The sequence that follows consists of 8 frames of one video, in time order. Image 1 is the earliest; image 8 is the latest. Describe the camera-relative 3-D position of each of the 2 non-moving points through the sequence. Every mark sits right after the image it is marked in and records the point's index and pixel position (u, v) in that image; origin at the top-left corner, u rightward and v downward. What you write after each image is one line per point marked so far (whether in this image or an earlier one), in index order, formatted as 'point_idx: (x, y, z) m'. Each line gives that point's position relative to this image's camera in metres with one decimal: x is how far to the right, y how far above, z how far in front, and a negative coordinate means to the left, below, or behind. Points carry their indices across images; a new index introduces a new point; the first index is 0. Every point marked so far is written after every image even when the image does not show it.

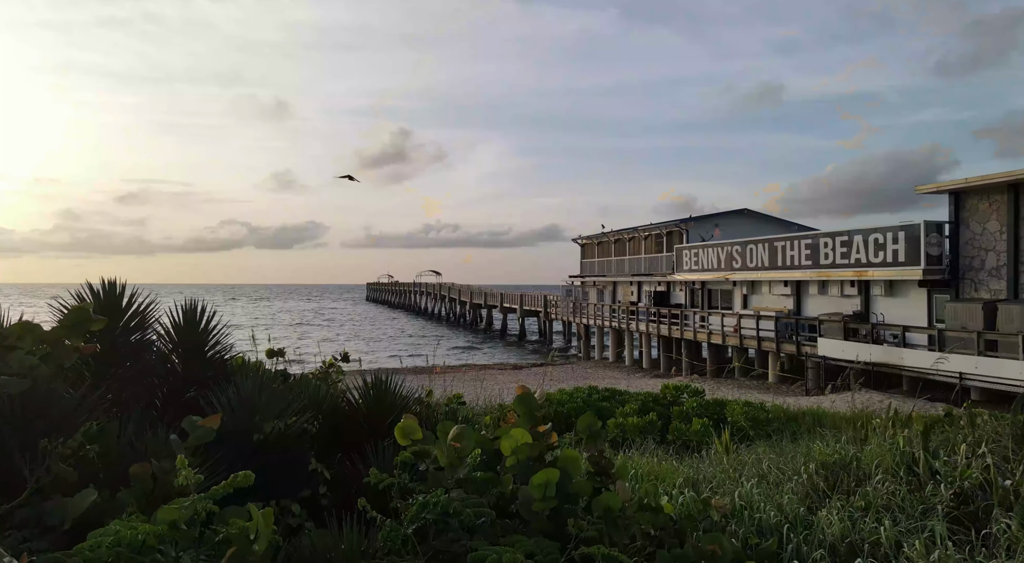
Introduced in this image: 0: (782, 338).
0: (+7.0, -1.5, +17.7) m
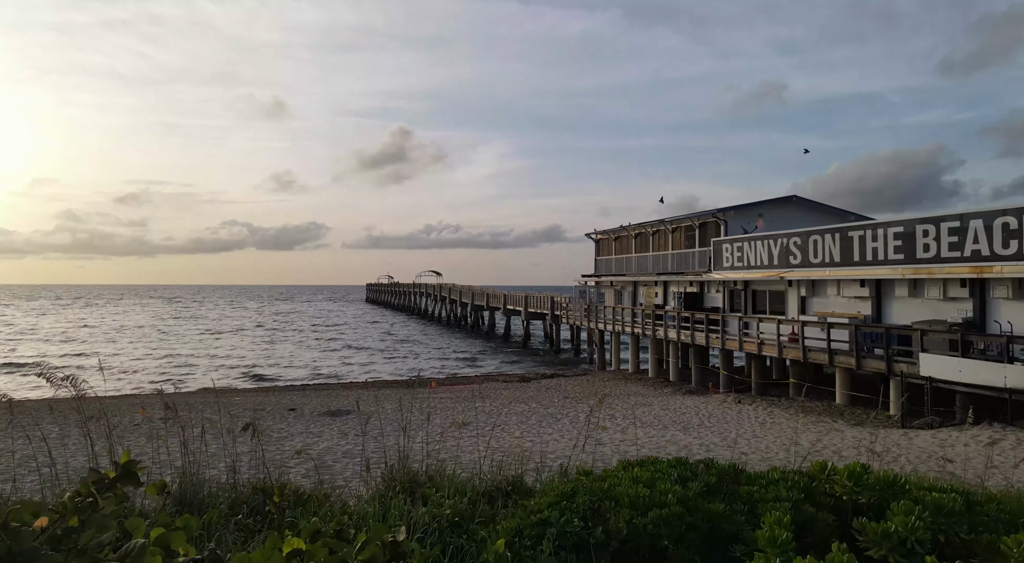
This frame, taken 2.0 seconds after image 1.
0: (+7.2, -1.5, +14.1) m
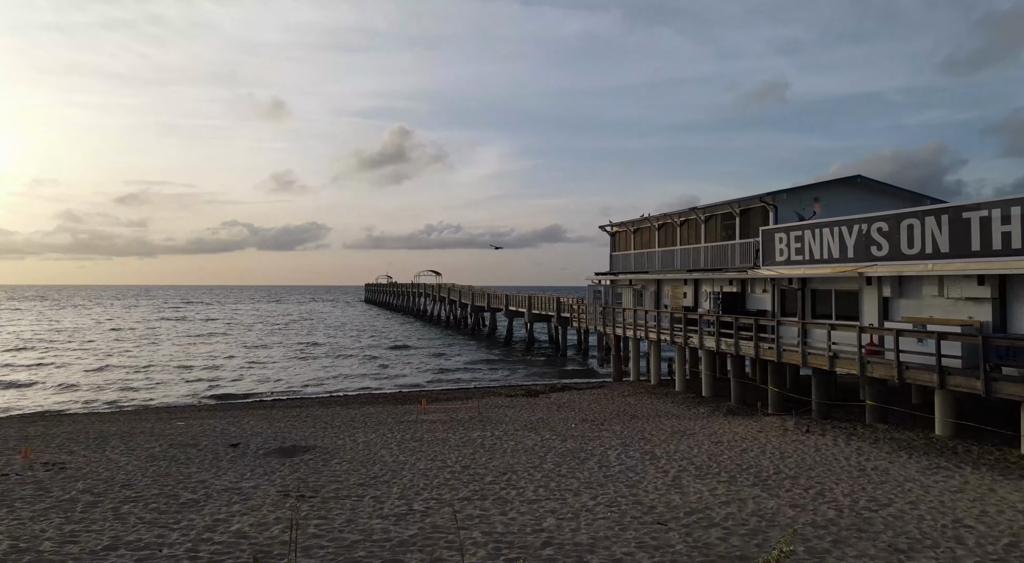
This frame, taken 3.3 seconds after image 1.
0: (+7.4, -1.4, +10.6) m
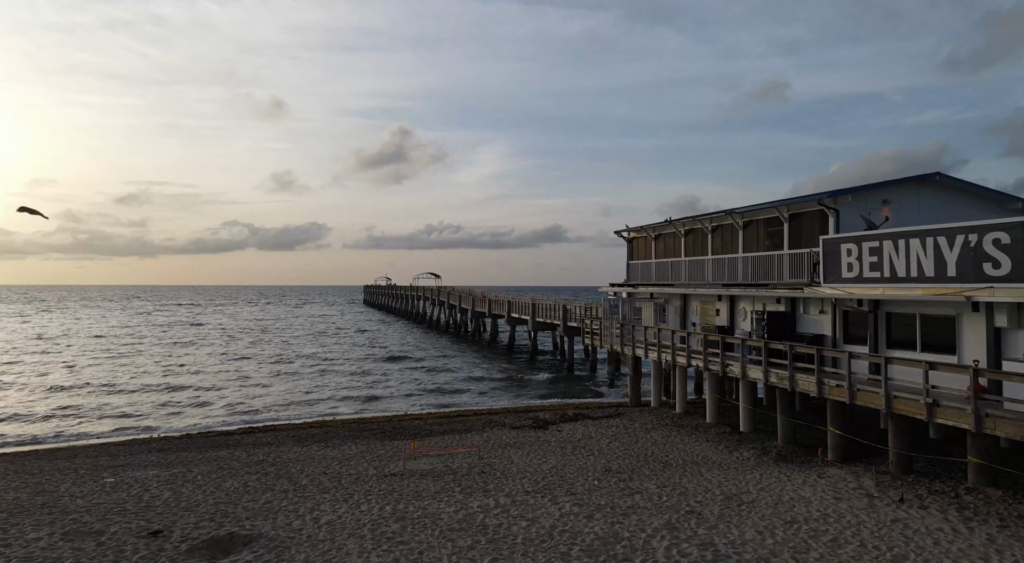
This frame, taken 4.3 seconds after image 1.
0: (+7.5, -1.8, +7.6) m
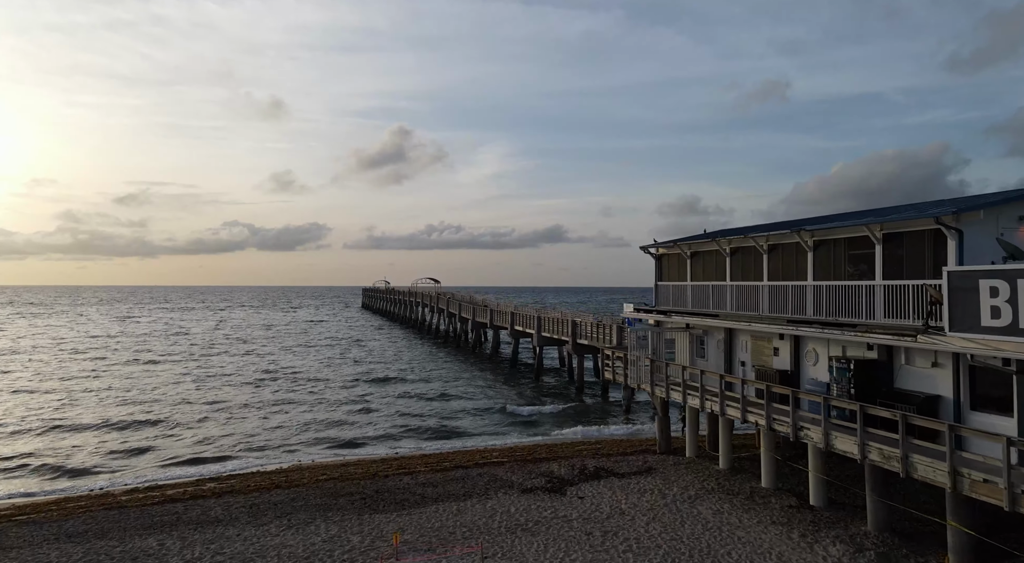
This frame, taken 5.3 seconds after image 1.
0: (+7.7, -2.5, +4.0) m
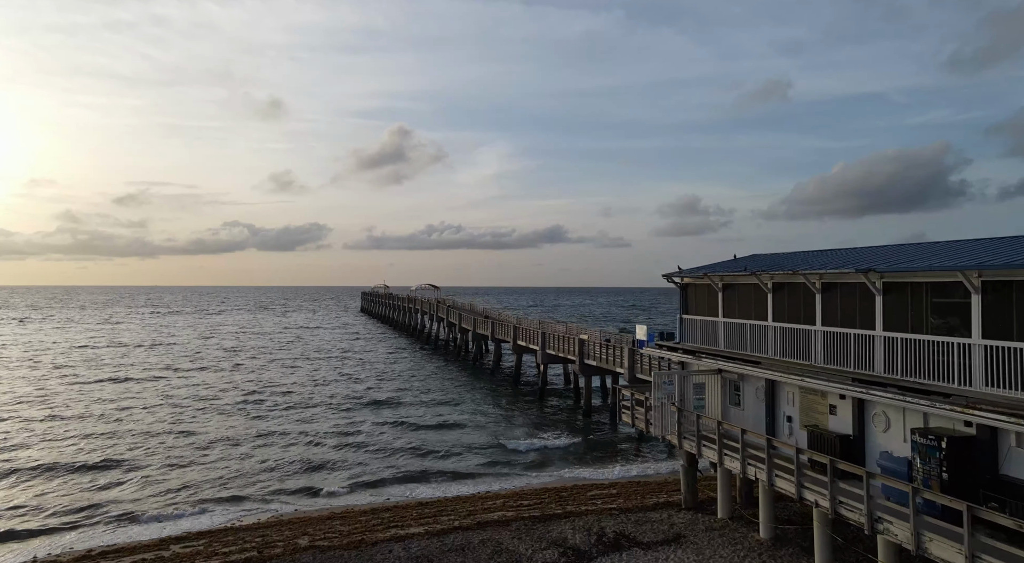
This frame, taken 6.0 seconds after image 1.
0: (+7.9, -3.4, +1.6) m
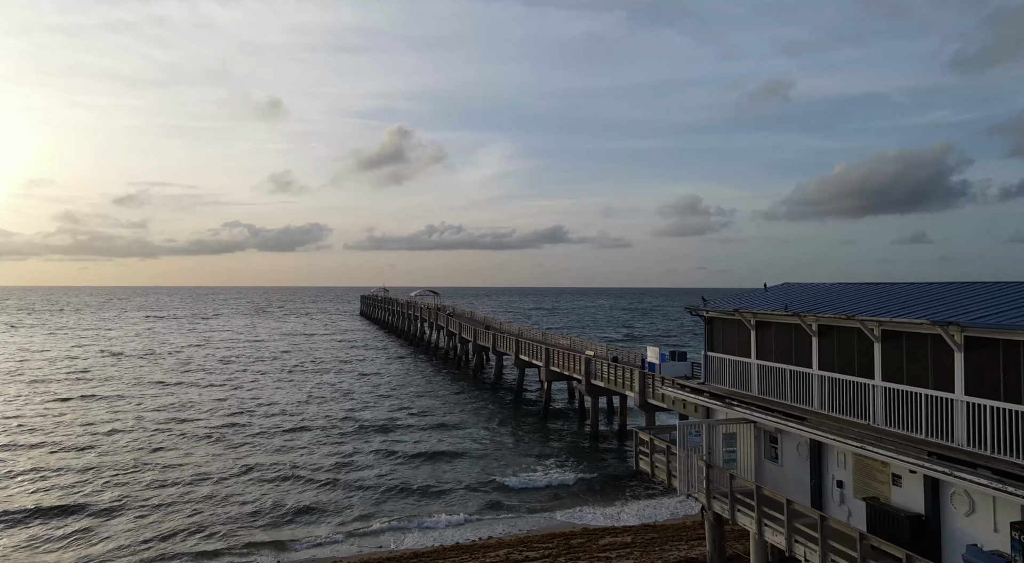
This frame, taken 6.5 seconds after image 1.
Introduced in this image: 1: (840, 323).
0: (+8.0, -4.2, -0.3) m
1: (+5.8, -0.7, +11.9) m
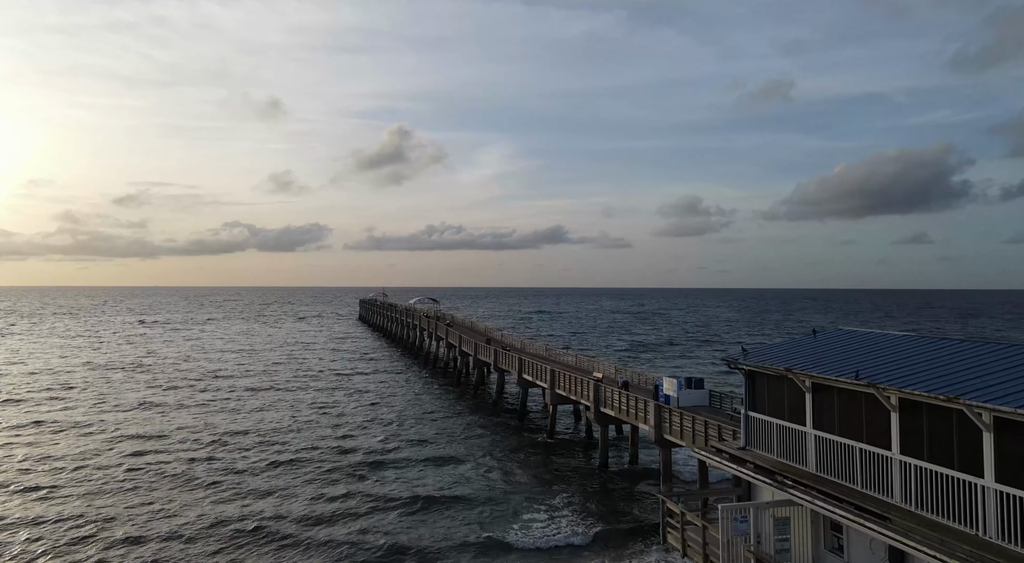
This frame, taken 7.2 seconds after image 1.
0: (+8.2, -5.2, -2.8) m
1: (+6.0, -1.7, +9.5) m
